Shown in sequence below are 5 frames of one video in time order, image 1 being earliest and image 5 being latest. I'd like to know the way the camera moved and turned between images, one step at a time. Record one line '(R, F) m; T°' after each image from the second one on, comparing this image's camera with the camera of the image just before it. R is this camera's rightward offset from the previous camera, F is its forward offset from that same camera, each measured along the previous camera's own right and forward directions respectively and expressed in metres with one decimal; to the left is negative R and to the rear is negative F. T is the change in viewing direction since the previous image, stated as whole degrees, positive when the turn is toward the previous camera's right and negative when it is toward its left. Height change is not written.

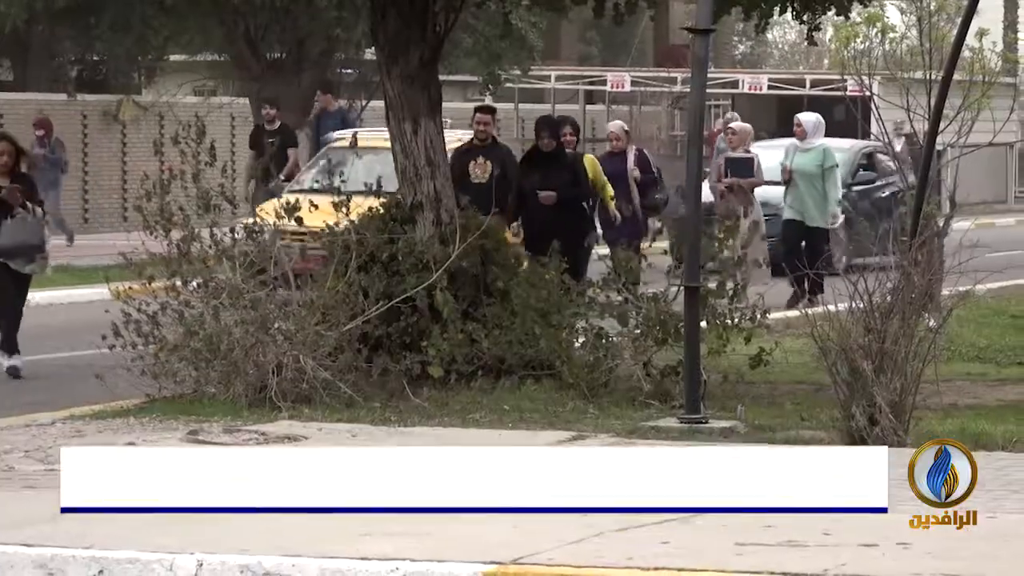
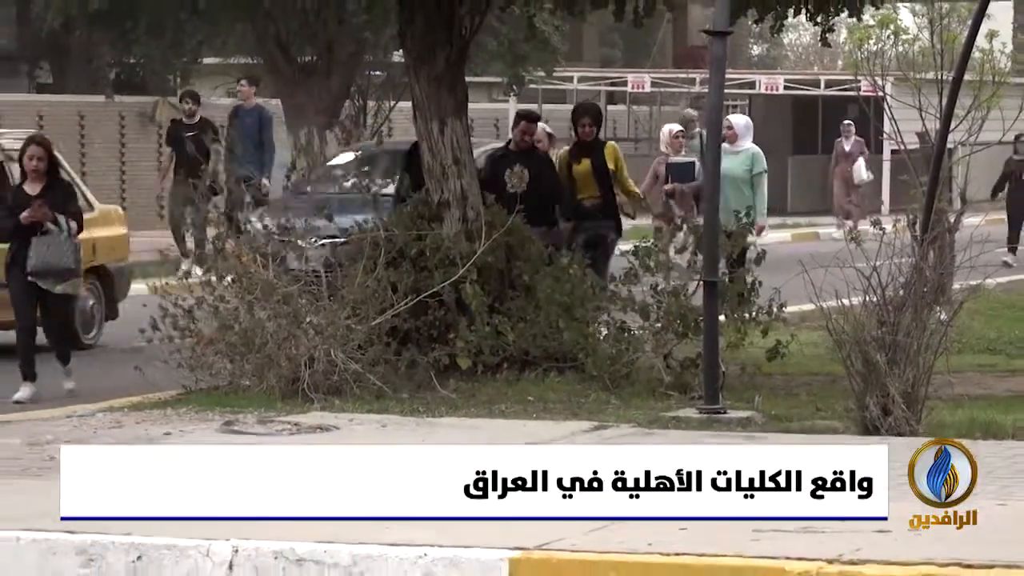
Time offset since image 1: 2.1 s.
(-0.1, -0.3) m; 0°
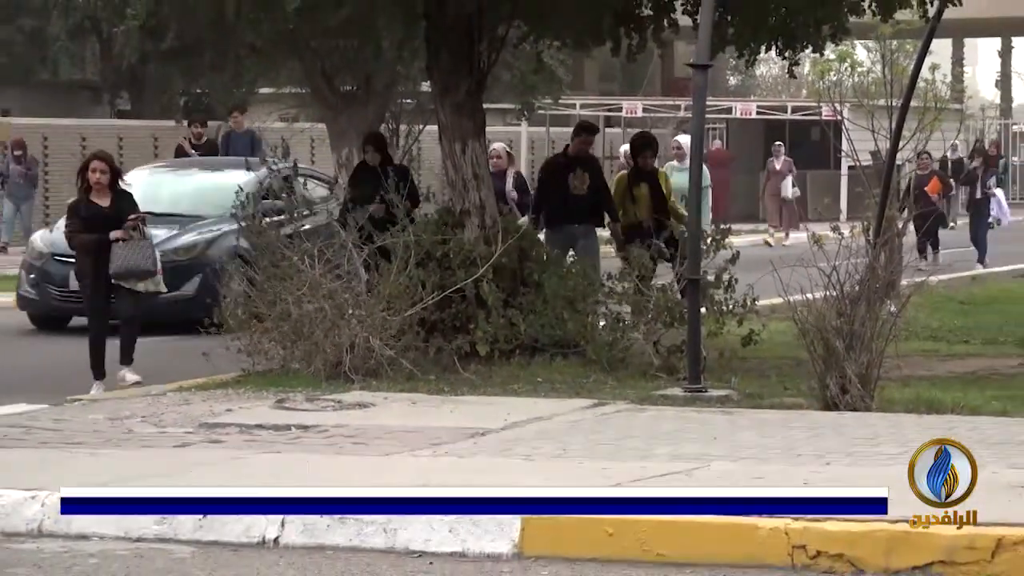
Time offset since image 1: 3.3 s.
(0.0, -1.7) m; -1°
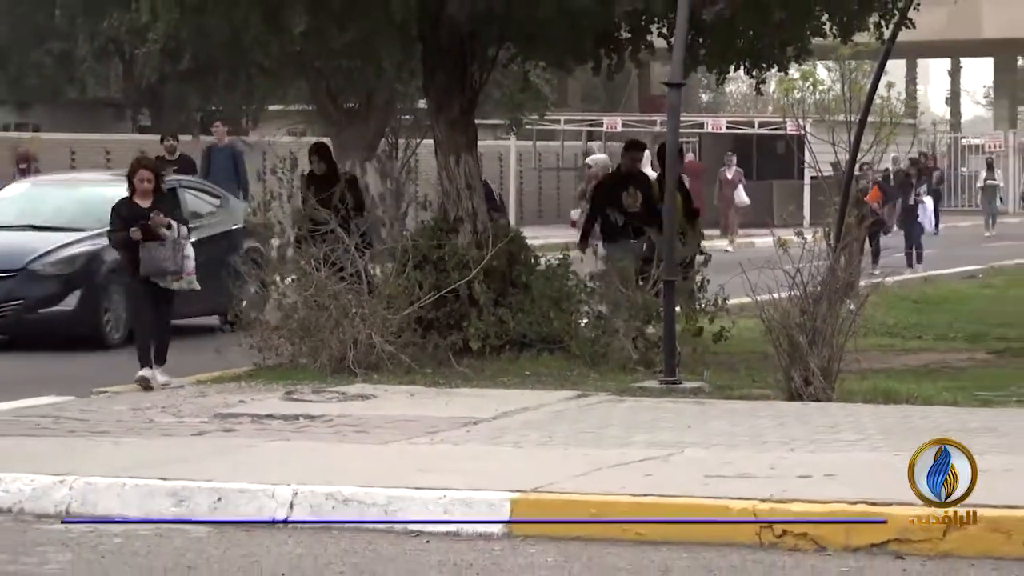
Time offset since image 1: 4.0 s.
(+0.1, -1.0) m; 0°
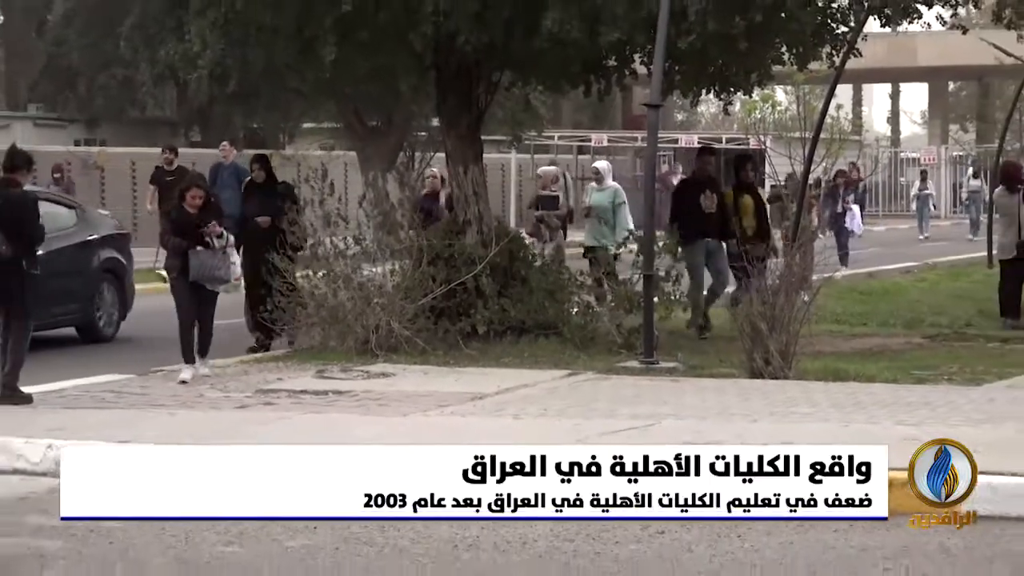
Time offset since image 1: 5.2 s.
(+0.1, -2.0) m; 0°
